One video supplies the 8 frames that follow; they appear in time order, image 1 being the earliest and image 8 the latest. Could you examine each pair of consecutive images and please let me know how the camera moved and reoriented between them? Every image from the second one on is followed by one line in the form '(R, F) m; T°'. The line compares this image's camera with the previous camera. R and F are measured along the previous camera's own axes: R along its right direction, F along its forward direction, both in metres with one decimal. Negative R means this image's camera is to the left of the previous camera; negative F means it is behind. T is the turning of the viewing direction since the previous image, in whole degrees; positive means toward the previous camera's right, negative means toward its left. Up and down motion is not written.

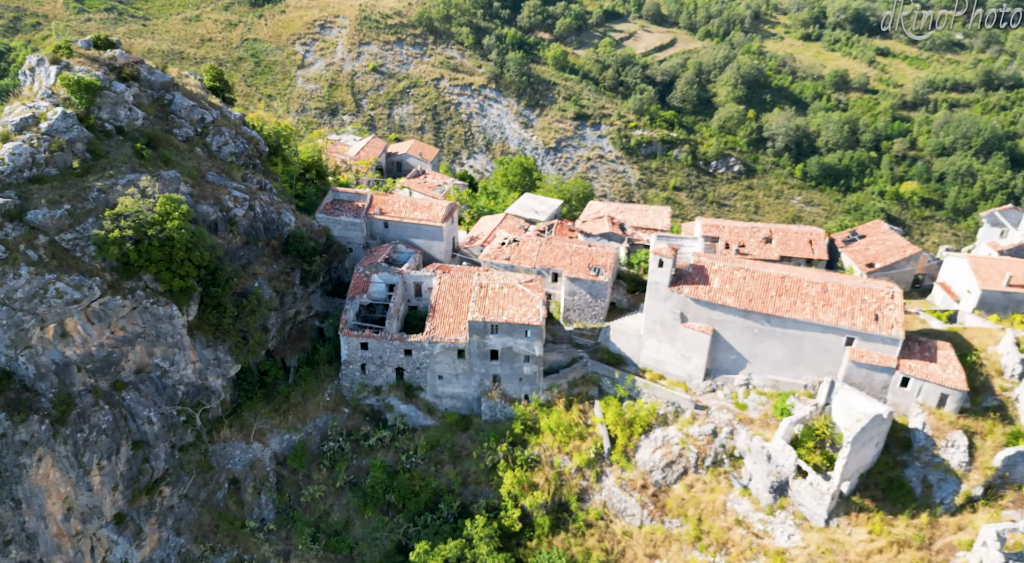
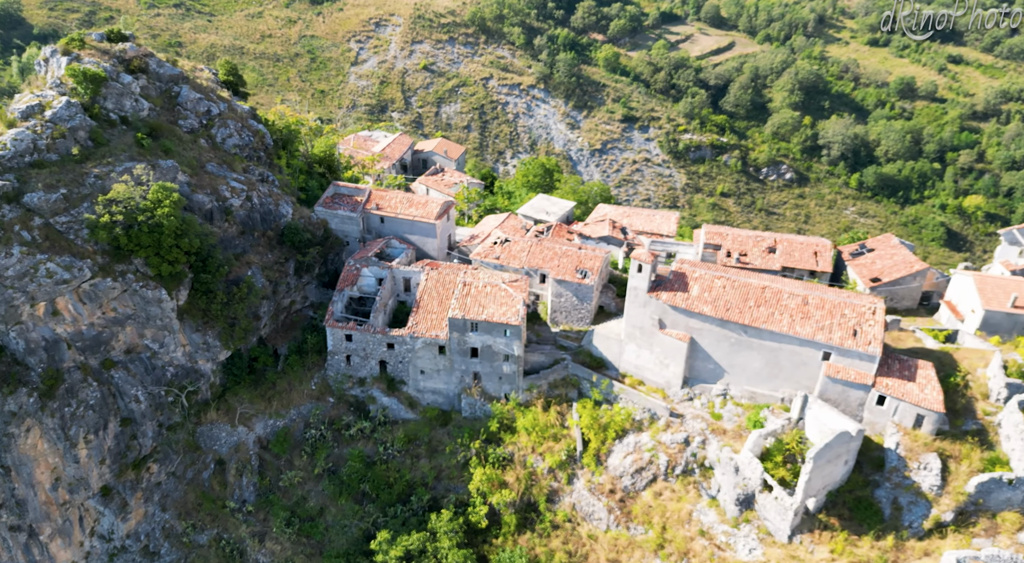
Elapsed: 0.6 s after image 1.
(+3.0, 0.0) m; -4°
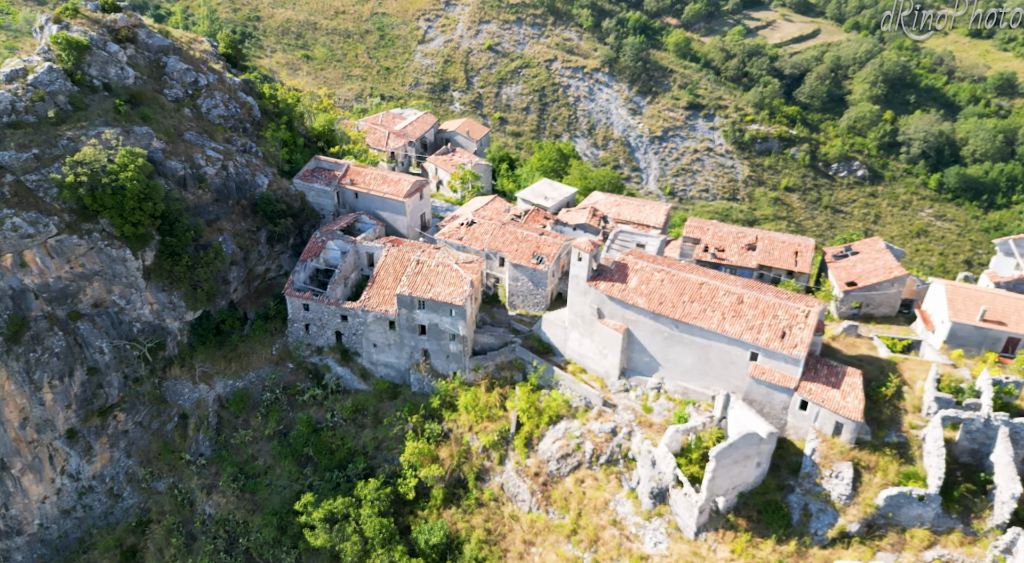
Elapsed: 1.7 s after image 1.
(+5.3, +0.1) m; -5°
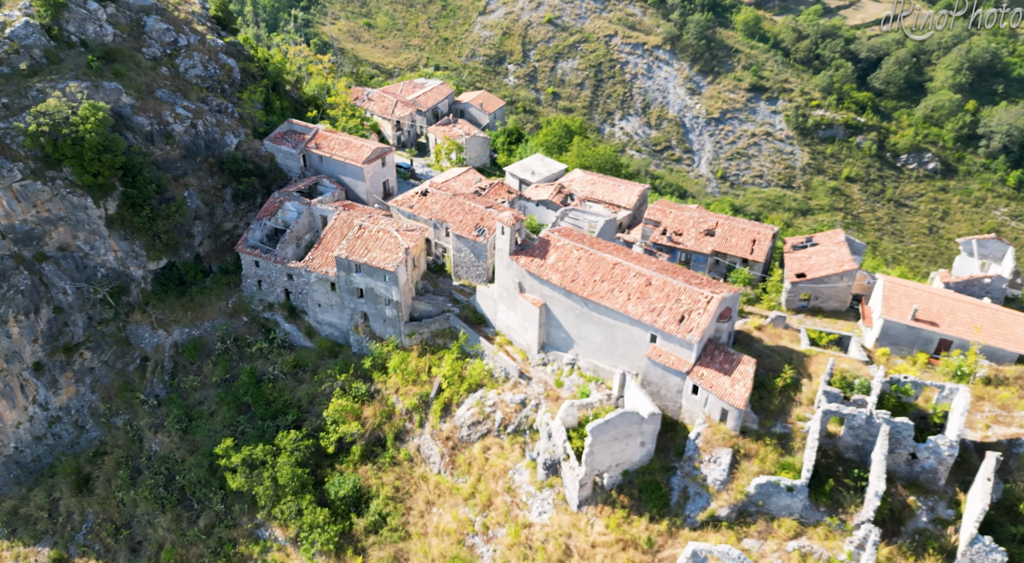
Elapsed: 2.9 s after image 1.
(+5.8, -0.2) m; -5°
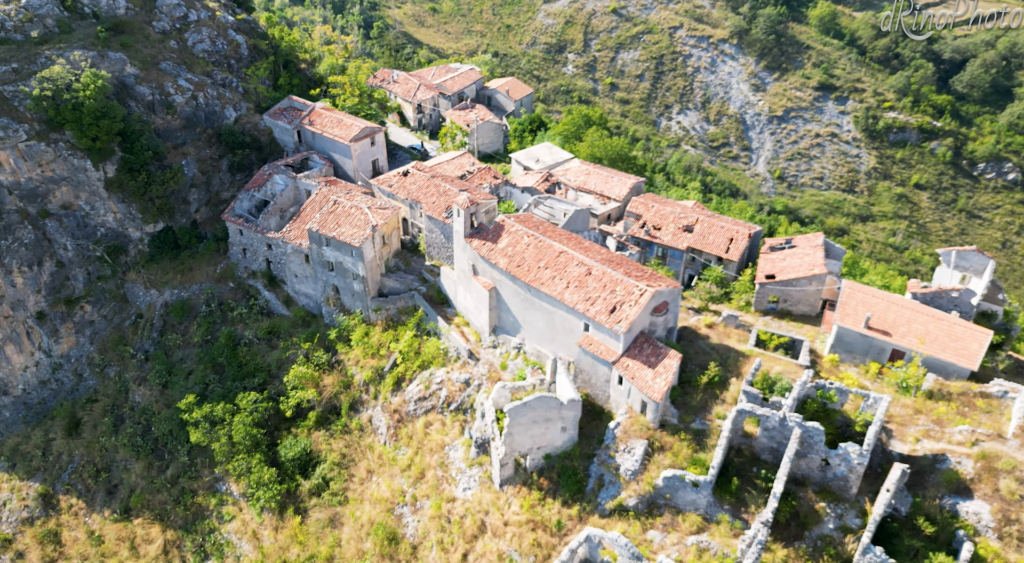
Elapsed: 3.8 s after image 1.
(+4.5, -0.2) m; -5°
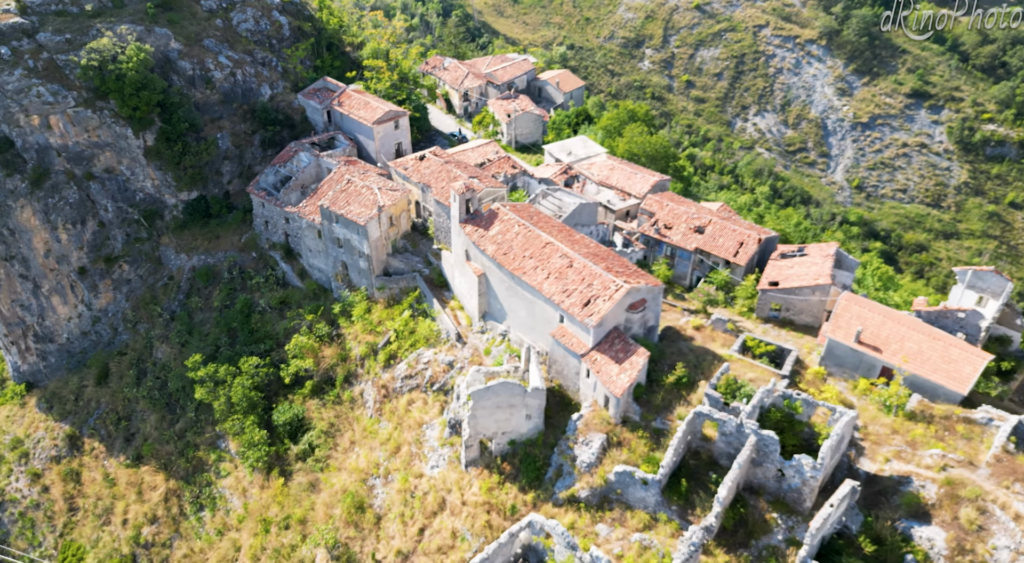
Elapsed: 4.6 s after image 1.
(+3.3, -0.1) m; -6°
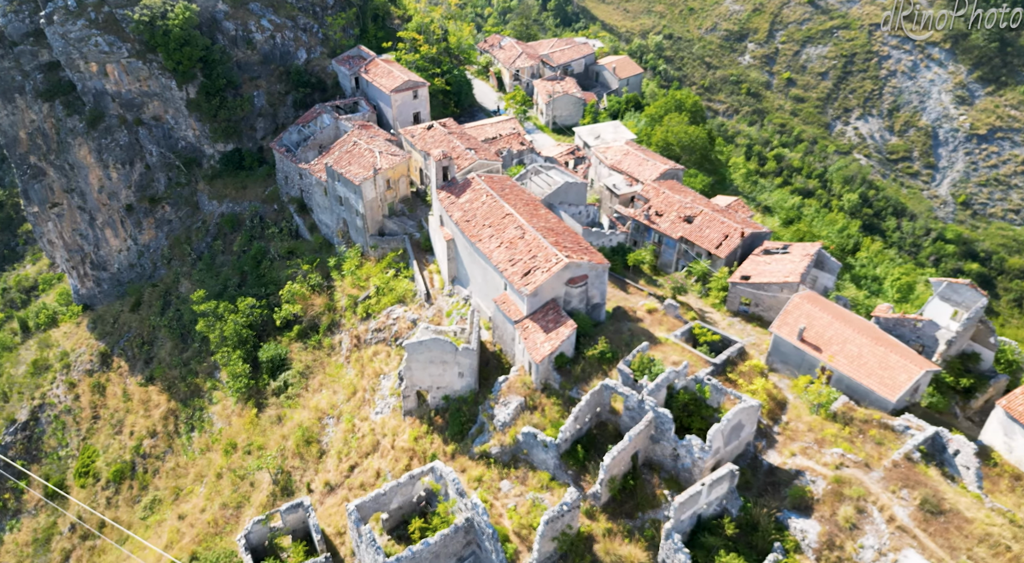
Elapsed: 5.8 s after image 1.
(+5.3, -0.7) m; -7°
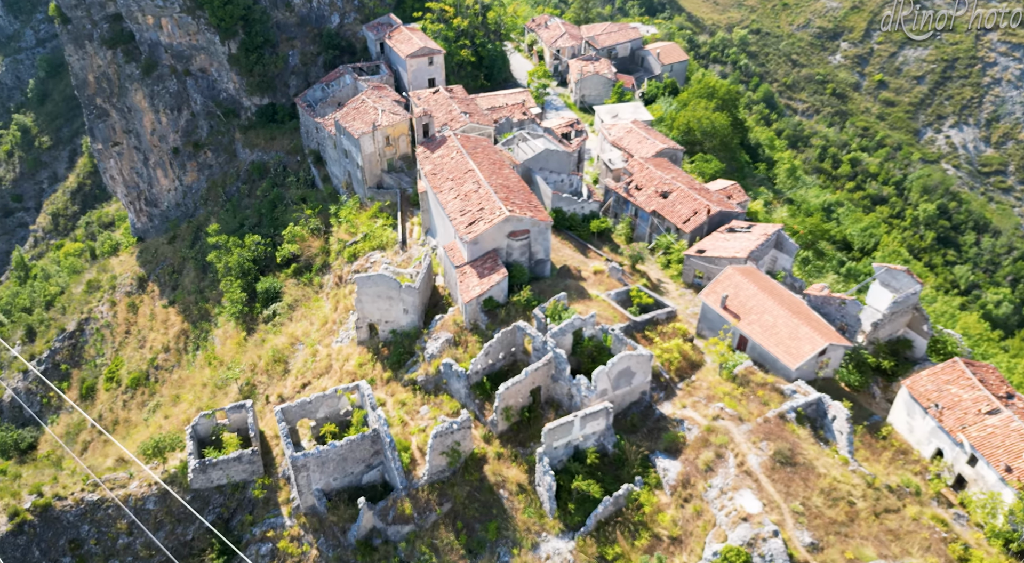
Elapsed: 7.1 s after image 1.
(+5.3, -1.7) m; -6°
